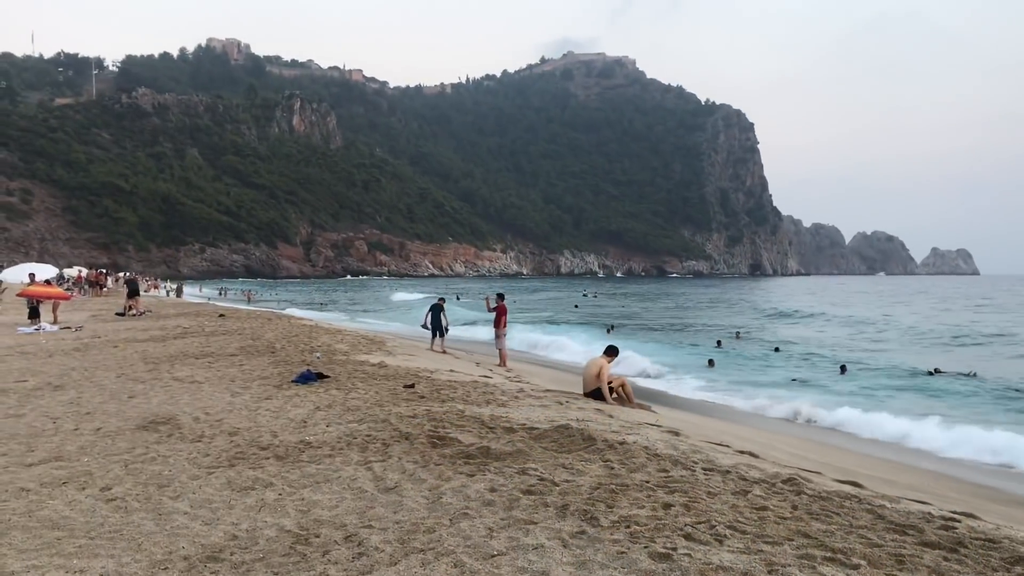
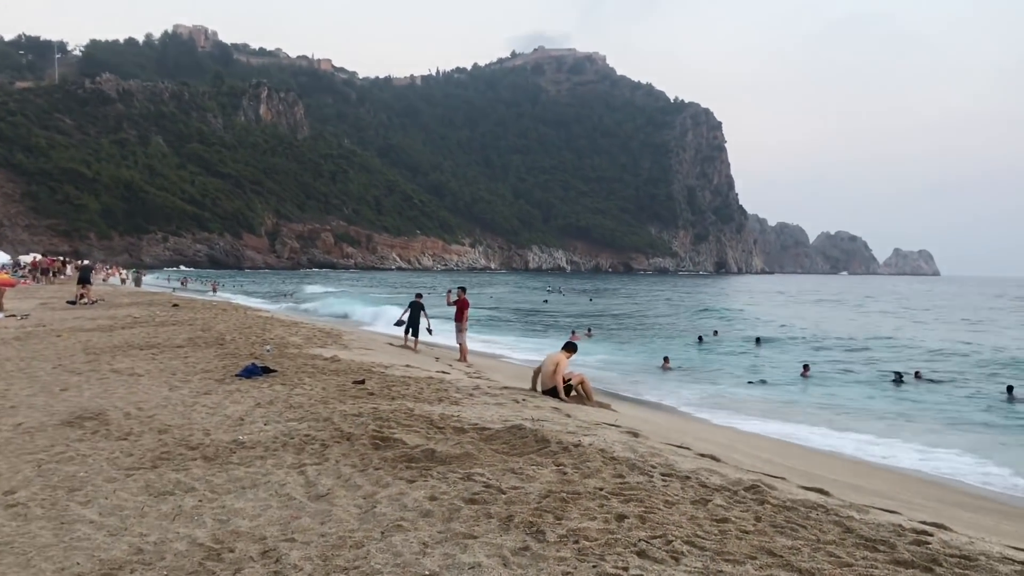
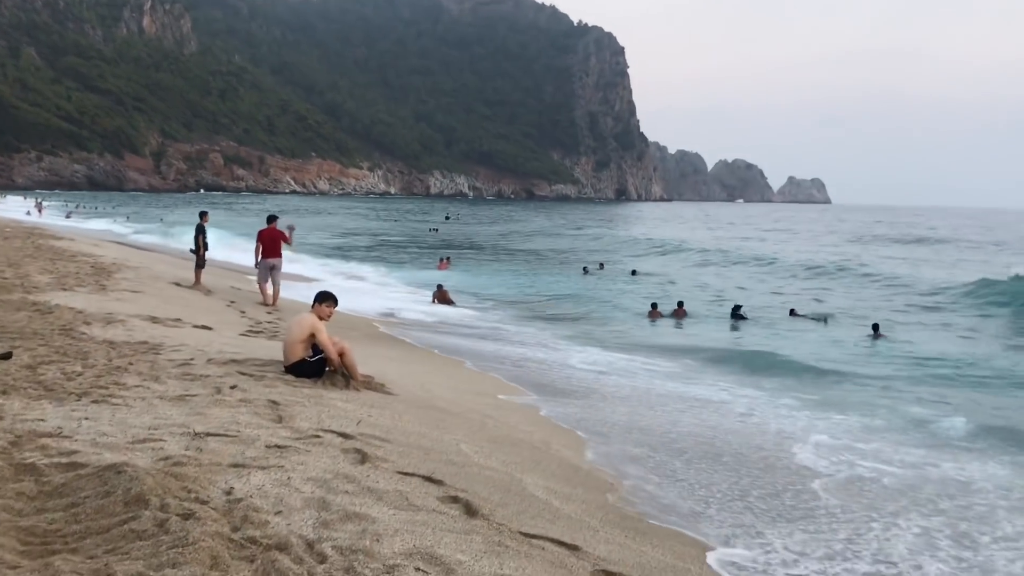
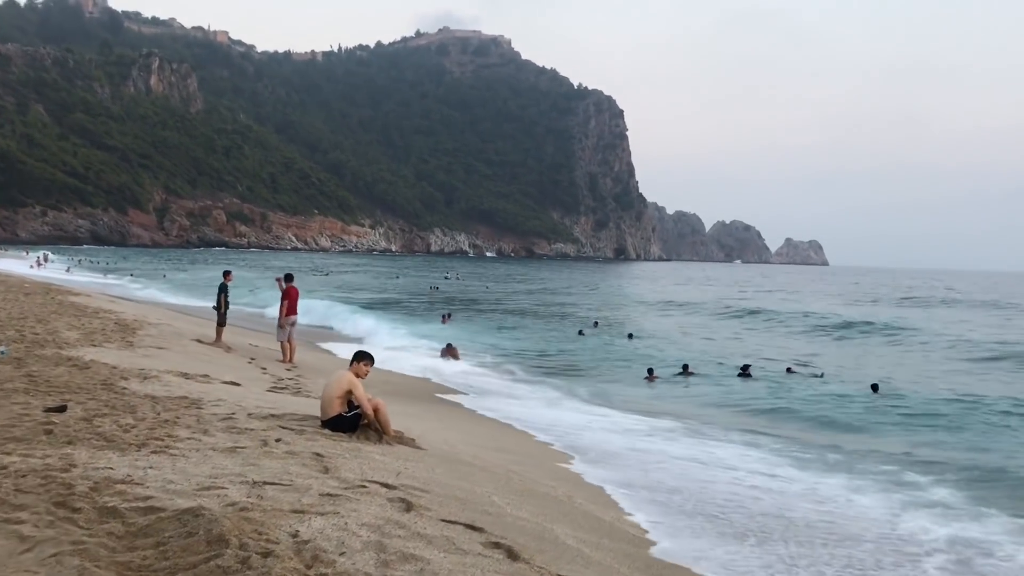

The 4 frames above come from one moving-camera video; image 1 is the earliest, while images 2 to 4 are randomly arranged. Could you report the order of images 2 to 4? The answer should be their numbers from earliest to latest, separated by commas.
2, 4, 3
